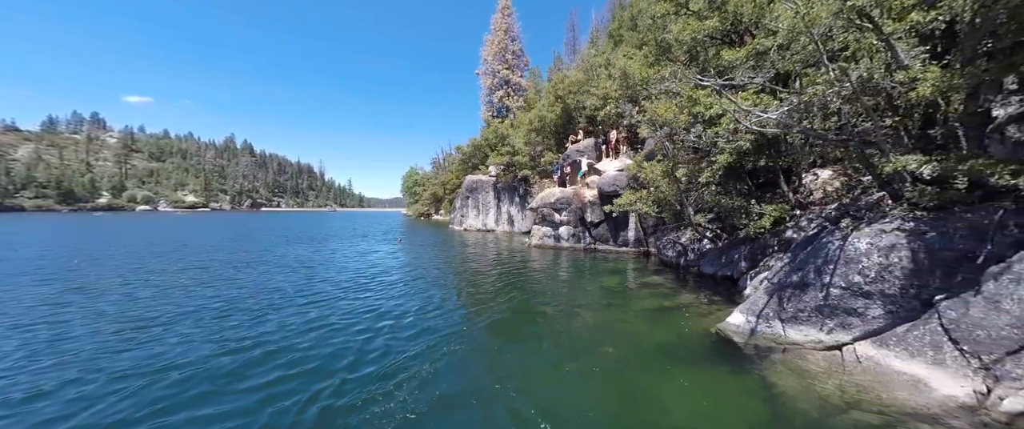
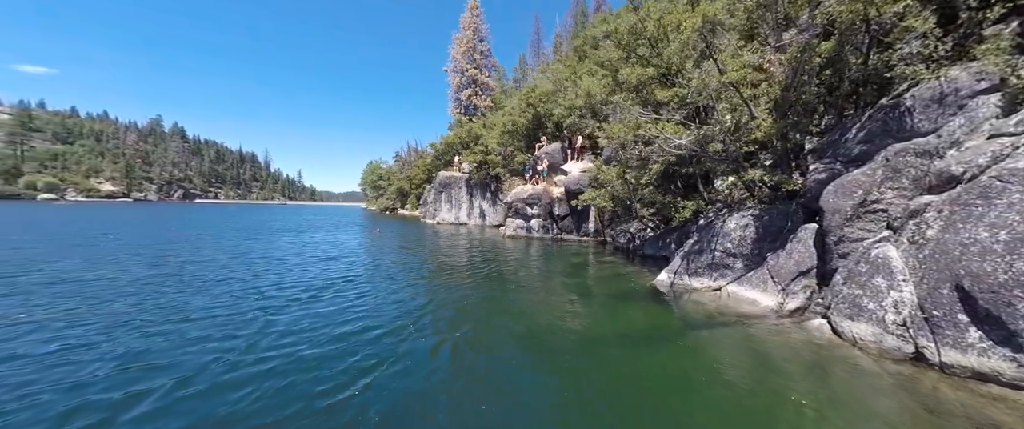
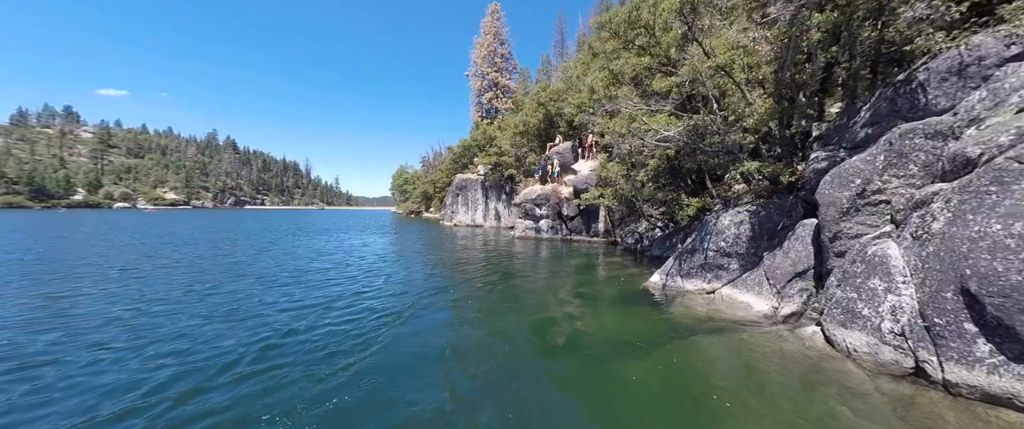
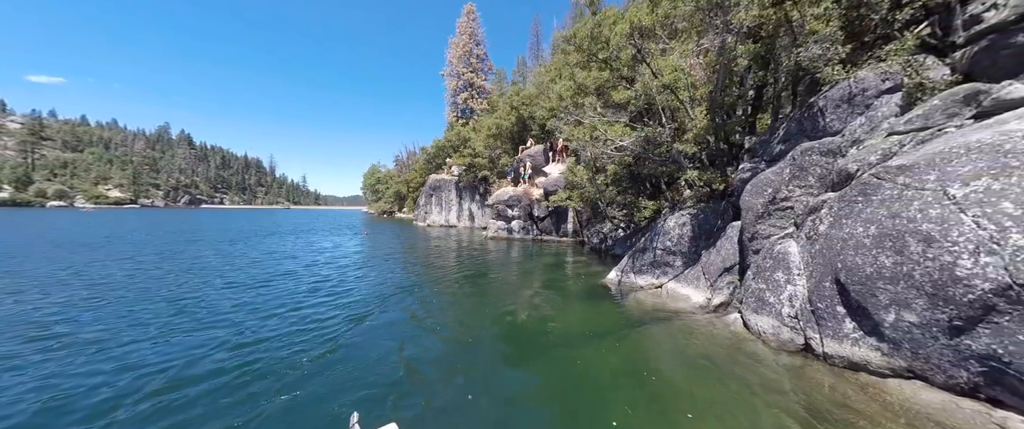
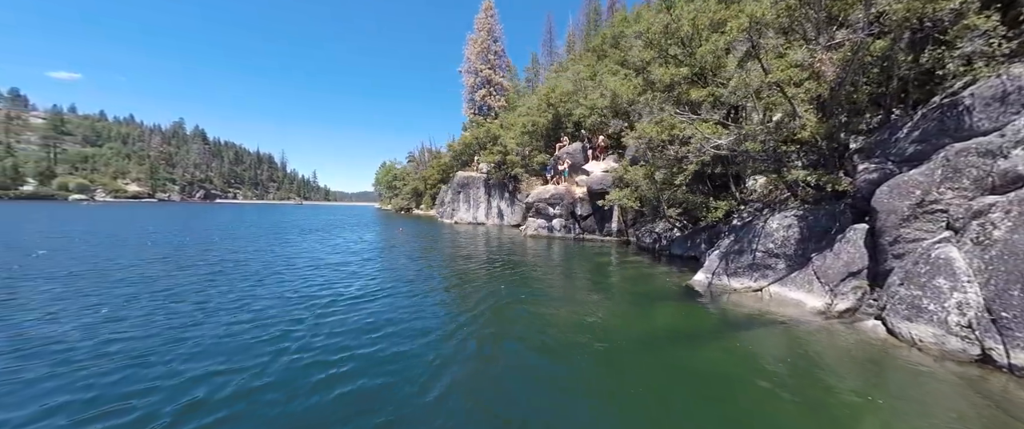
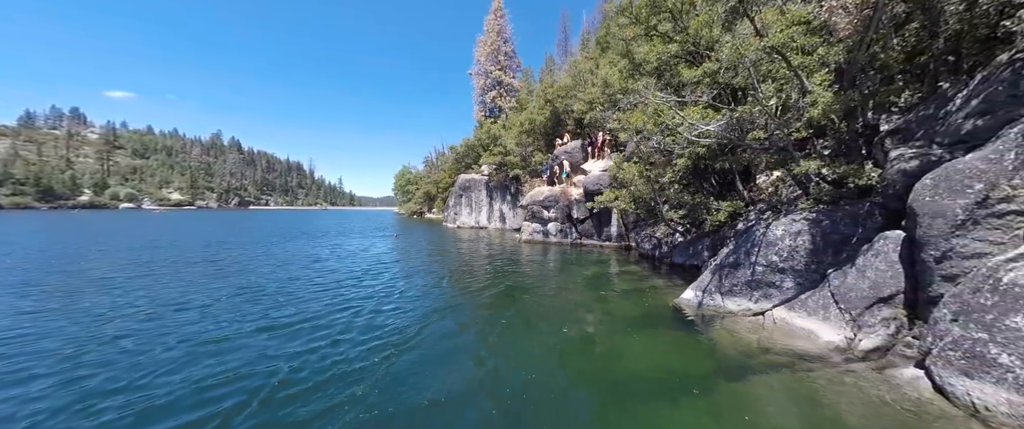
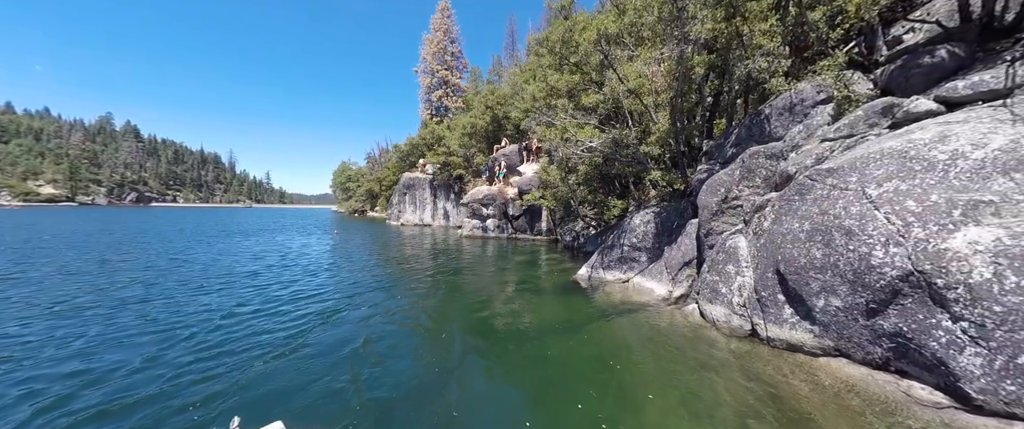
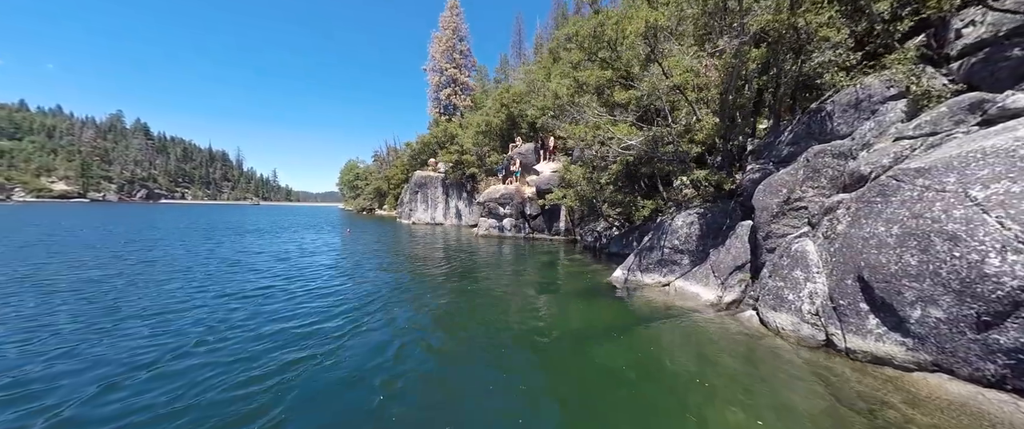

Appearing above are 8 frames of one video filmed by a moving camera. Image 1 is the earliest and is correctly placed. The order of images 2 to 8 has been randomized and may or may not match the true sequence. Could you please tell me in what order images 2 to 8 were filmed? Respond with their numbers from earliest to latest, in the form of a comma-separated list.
6, 3, 4, 7, 8, 2, 5
